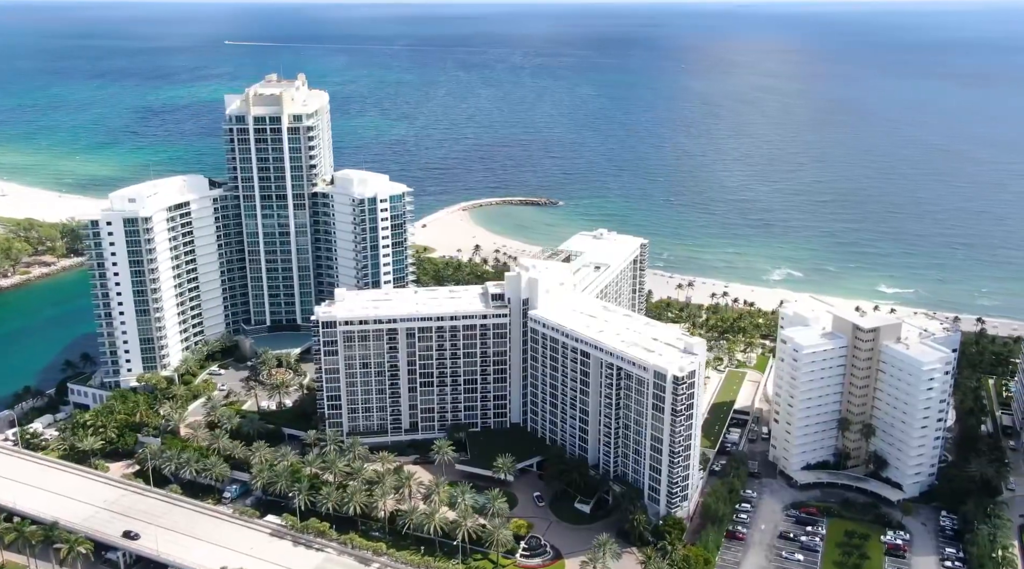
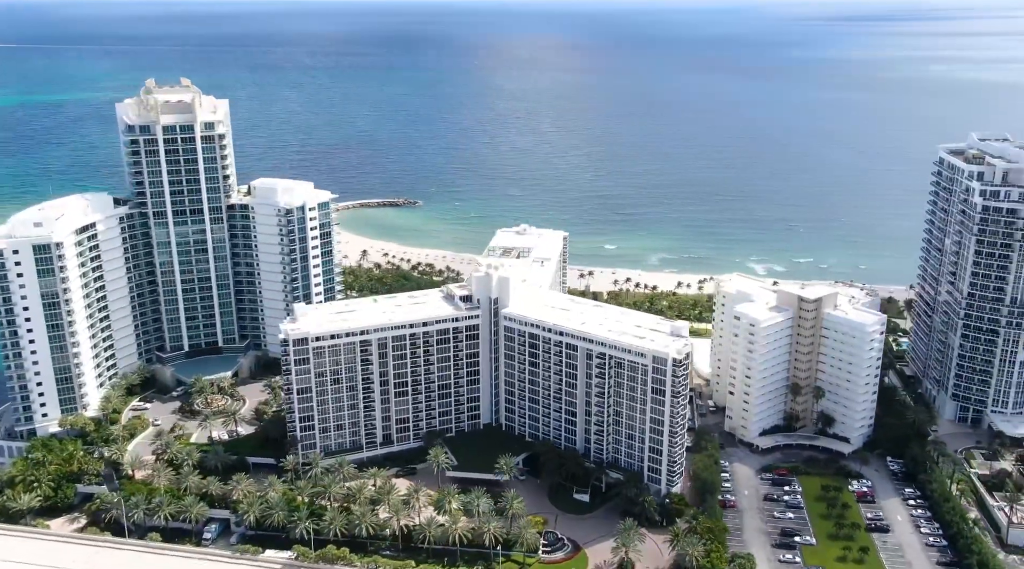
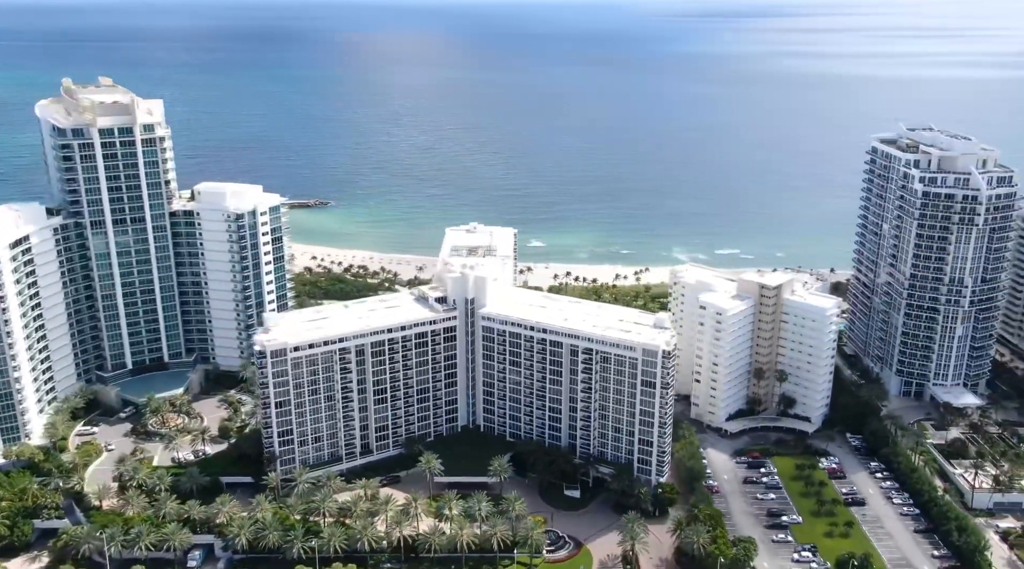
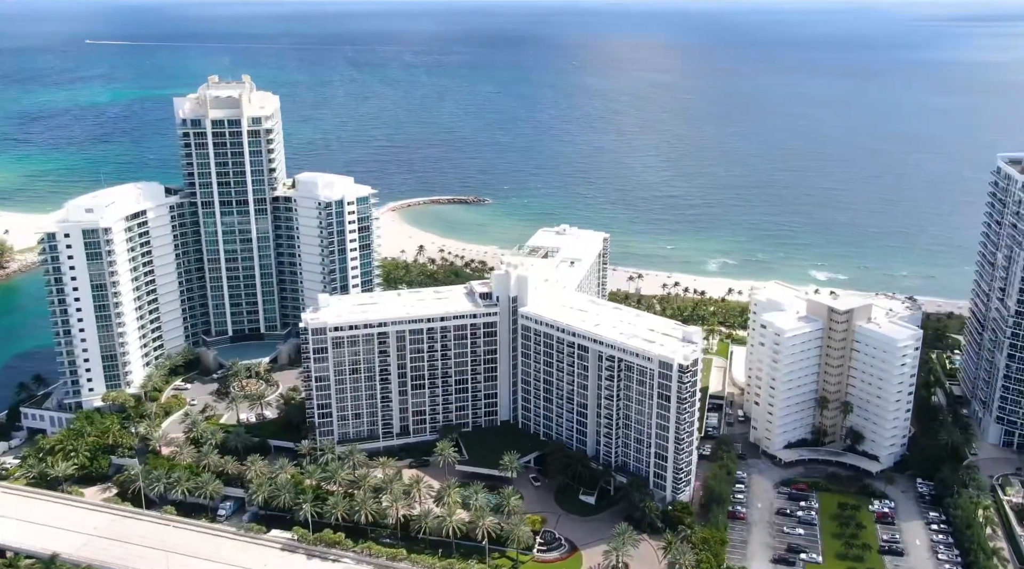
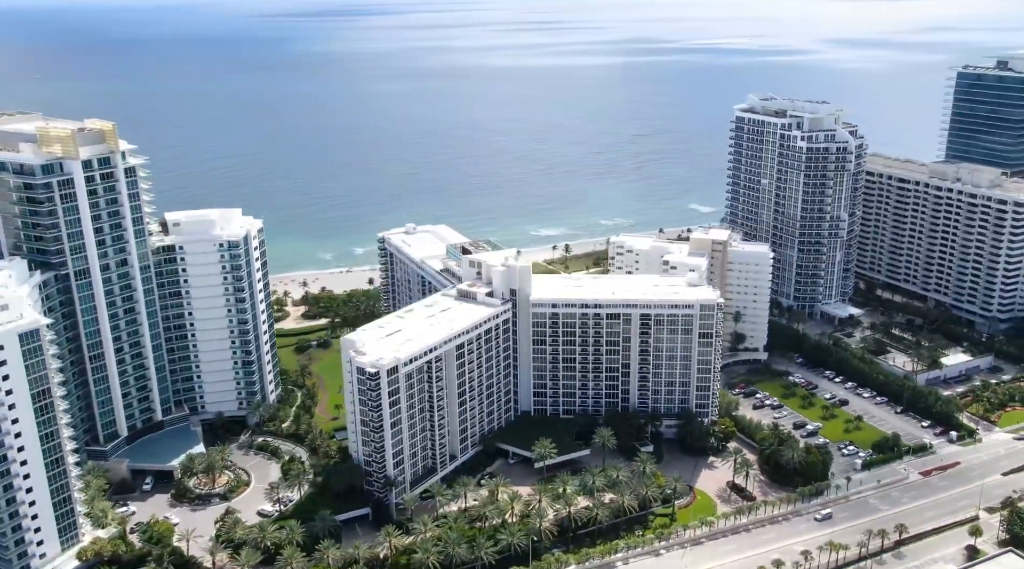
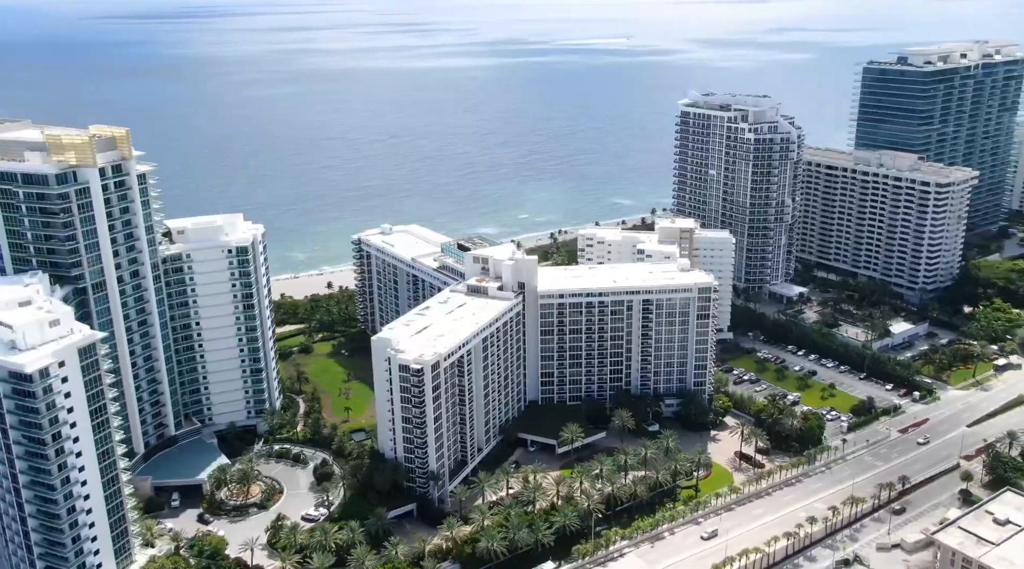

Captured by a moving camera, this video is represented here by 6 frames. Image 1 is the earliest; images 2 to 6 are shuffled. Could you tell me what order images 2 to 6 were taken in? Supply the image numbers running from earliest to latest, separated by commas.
4, 2, 3, 5, 6
